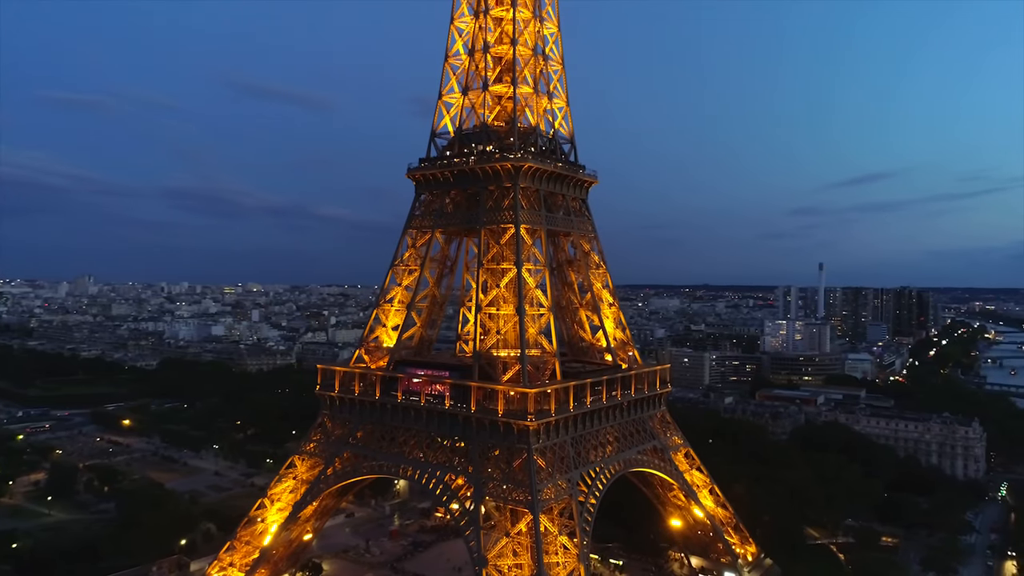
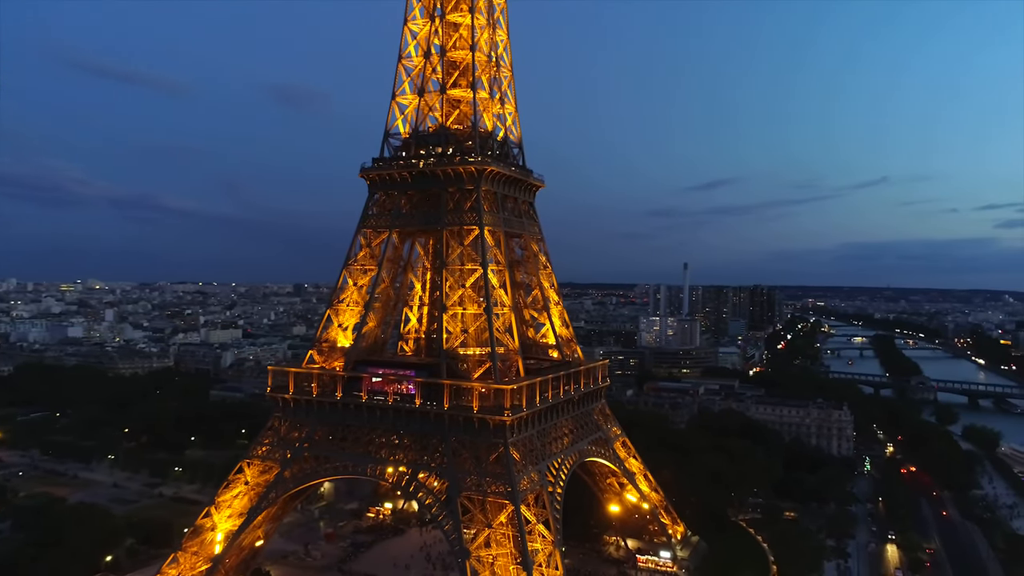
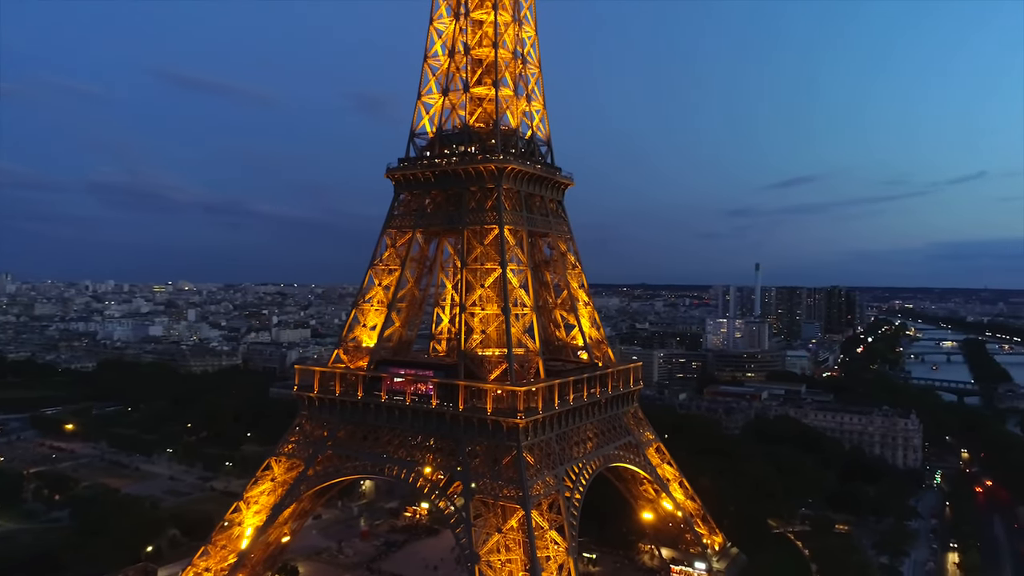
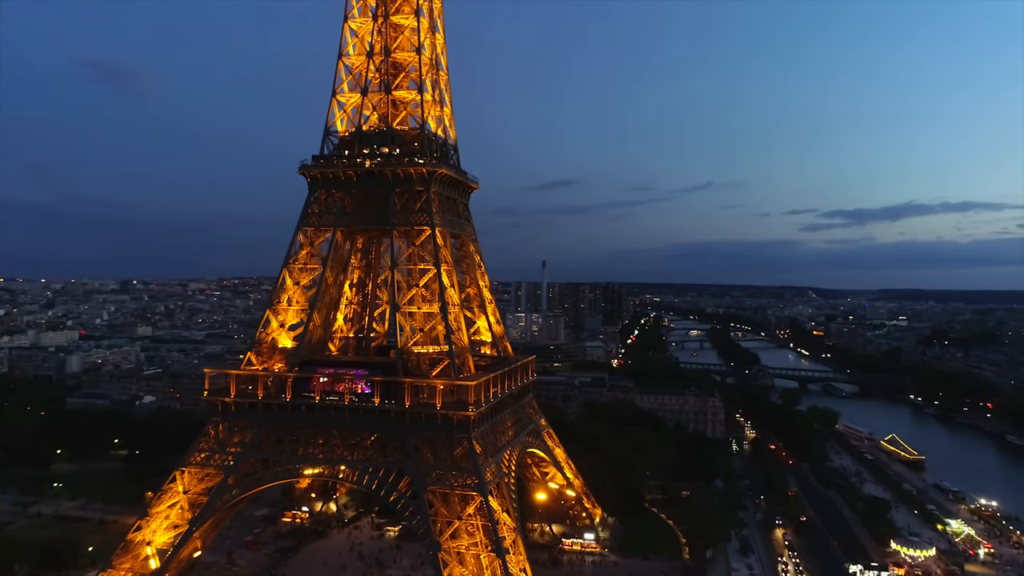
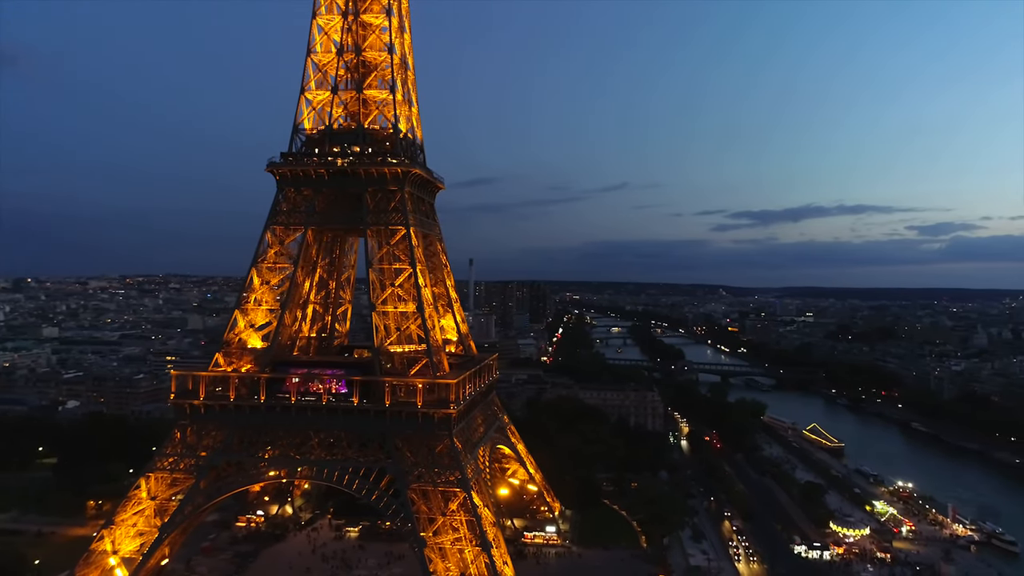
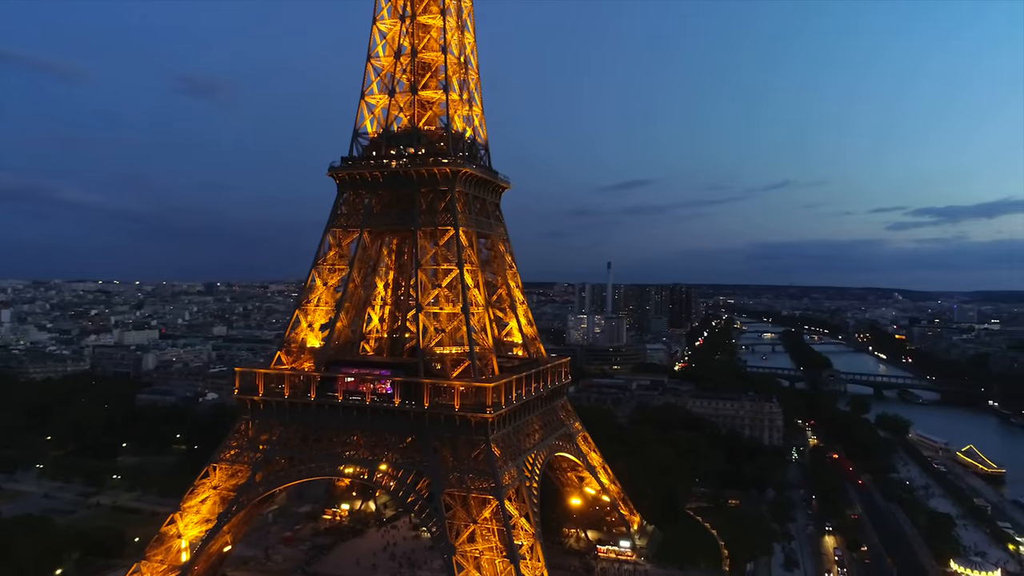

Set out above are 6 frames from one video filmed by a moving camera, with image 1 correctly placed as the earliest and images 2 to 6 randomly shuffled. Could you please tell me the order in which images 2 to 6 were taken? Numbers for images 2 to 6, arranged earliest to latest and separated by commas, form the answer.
3, 2, 6, 4, 5
